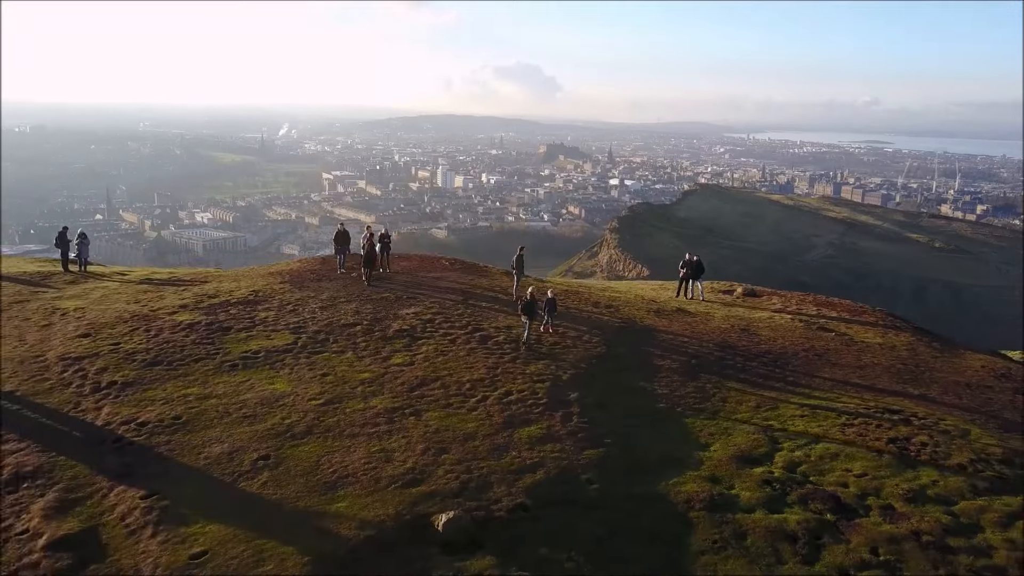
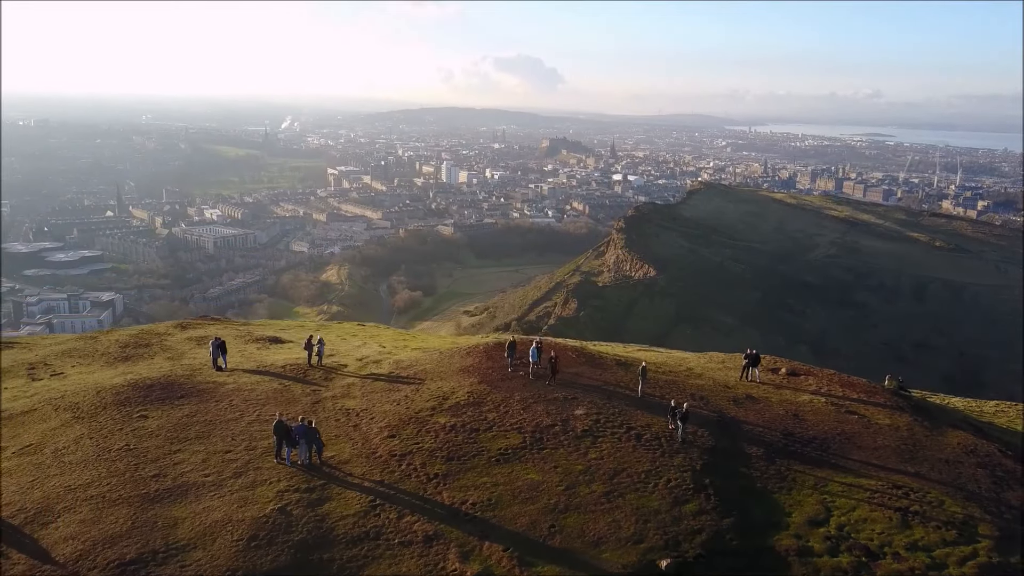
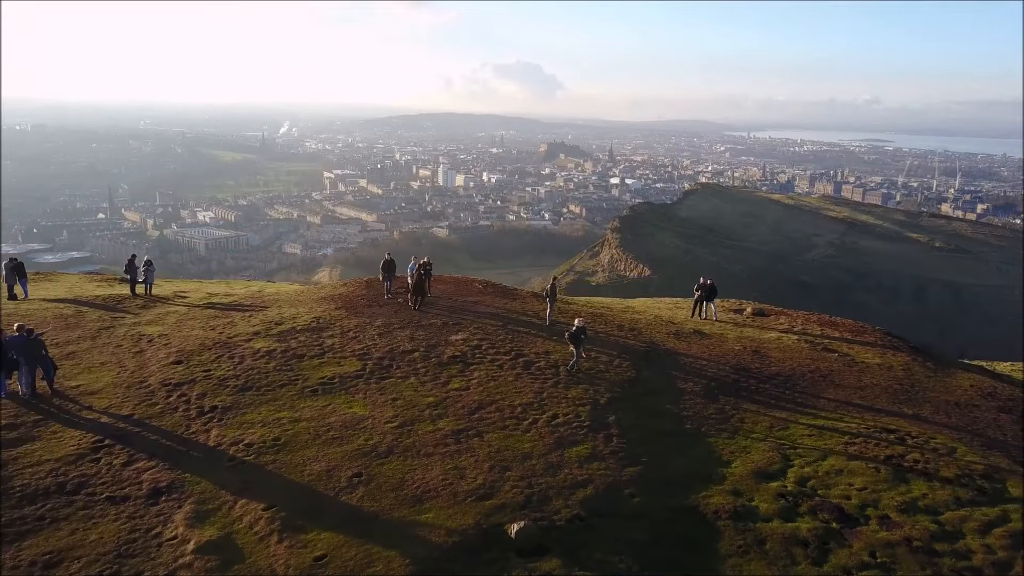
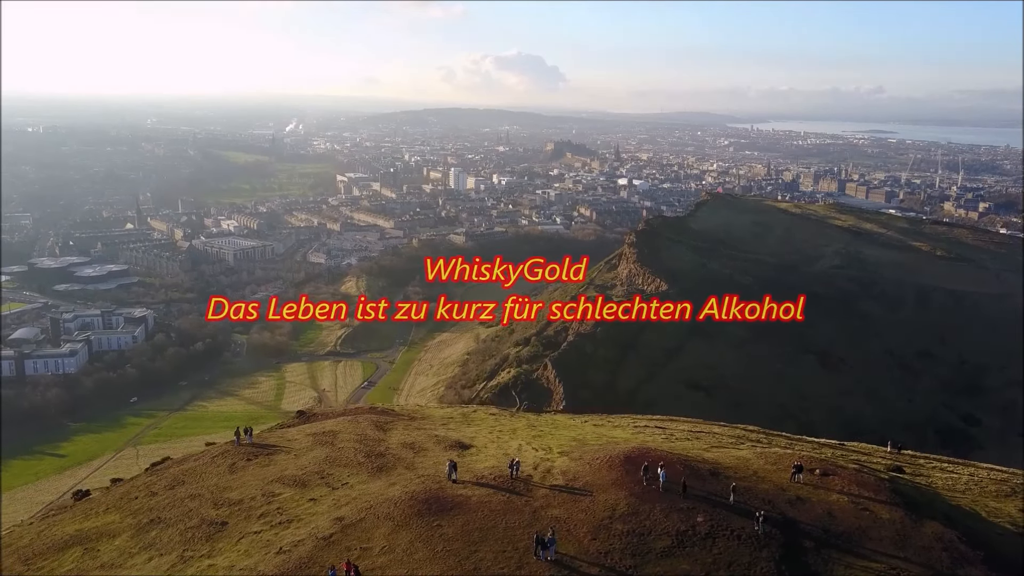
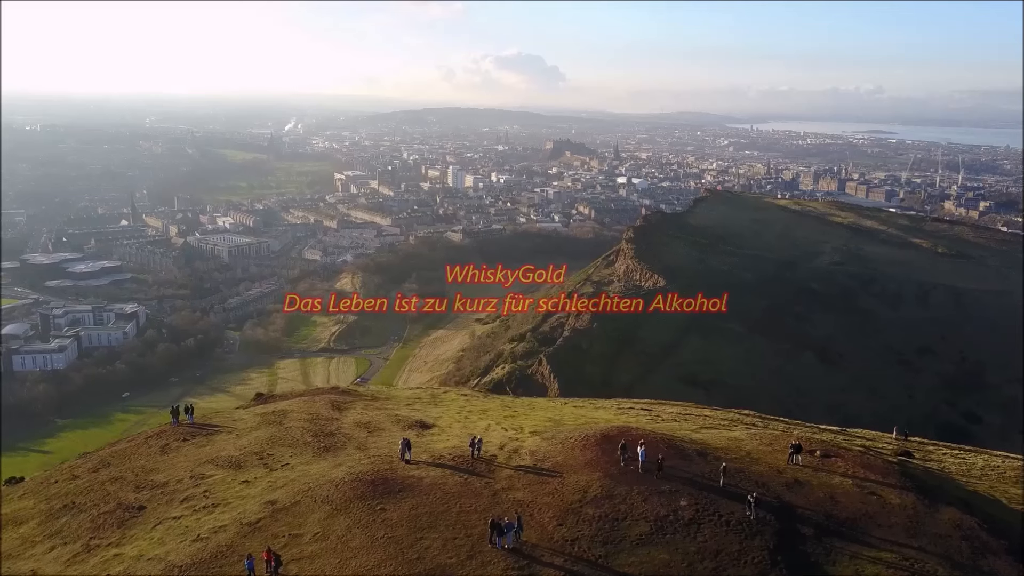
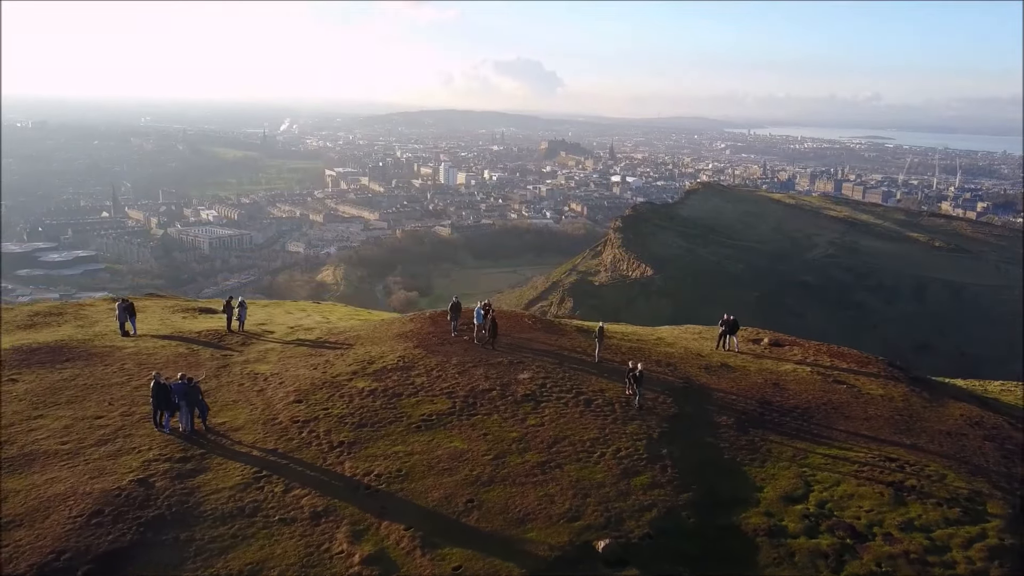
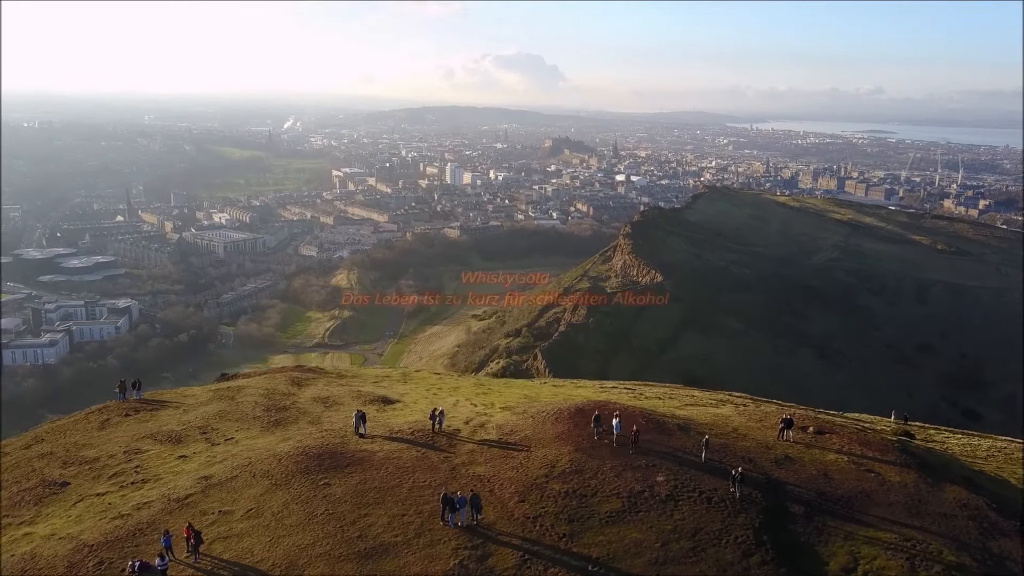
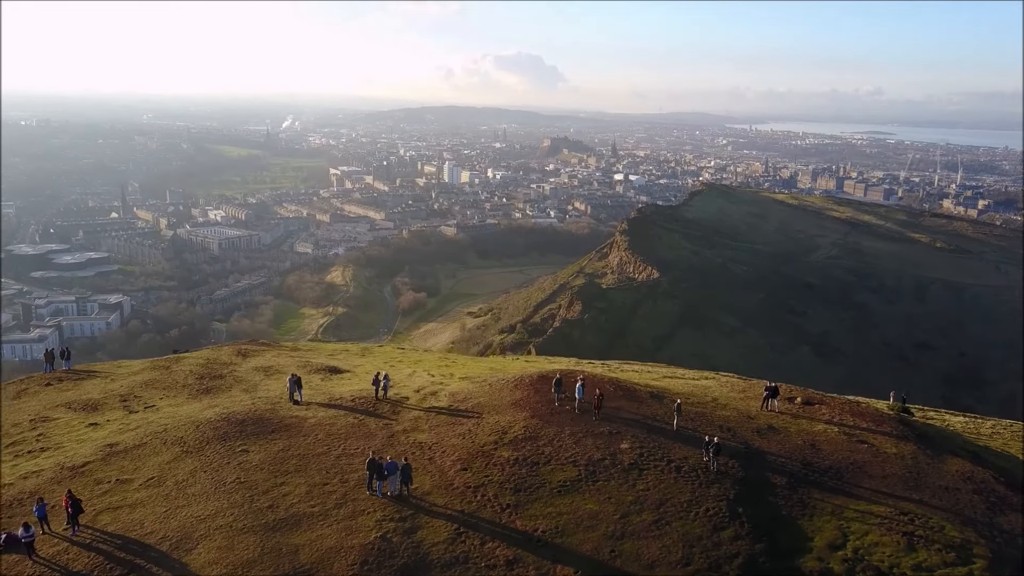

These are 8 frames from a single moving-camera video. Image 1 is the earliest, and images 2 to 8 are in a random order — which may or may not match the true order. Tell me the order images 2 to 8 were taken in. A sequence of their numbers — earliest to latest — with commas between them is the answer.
3, 6, 2, 8, 7, 5, 4
